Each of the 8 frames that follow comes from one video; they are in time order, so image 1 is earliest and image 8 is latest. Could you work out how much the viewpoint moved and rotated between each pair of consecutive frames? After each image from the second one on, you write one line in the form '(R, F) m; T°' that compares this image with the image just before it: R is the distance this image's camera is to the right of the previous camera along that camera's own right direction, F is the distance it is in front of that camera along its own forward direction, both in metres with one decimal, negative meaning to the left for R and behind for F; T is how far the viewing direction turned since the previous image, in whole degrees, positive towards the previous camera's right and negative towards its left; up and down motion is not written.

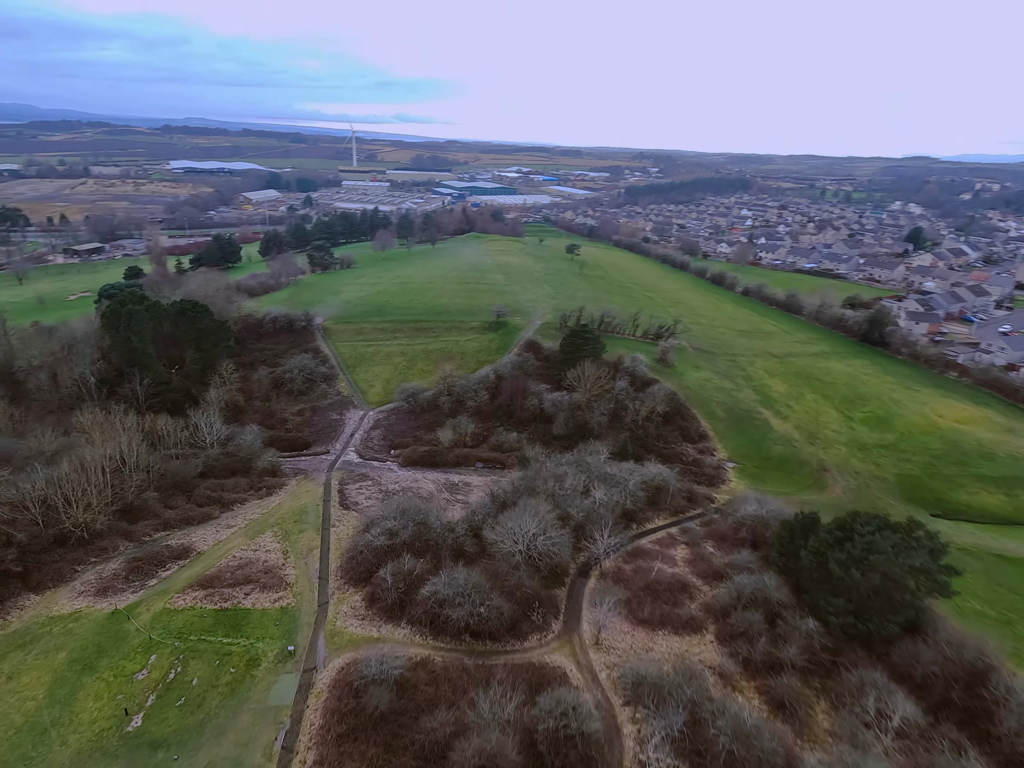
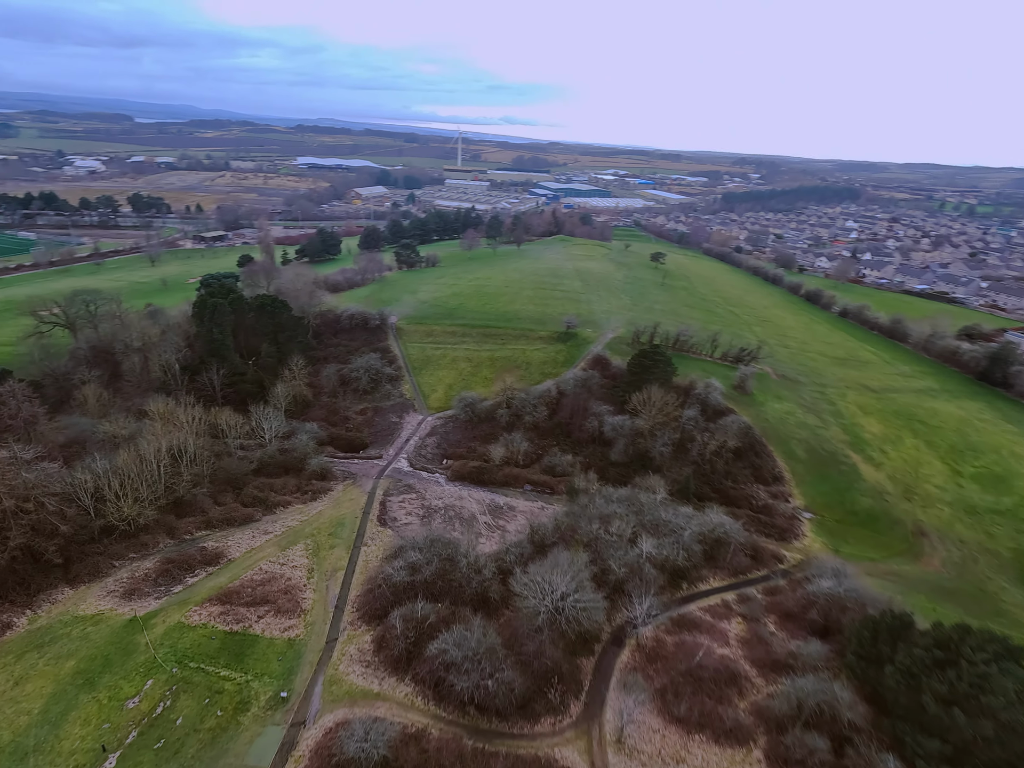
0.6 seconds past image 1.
(+1.4, +2.6) m; -8°
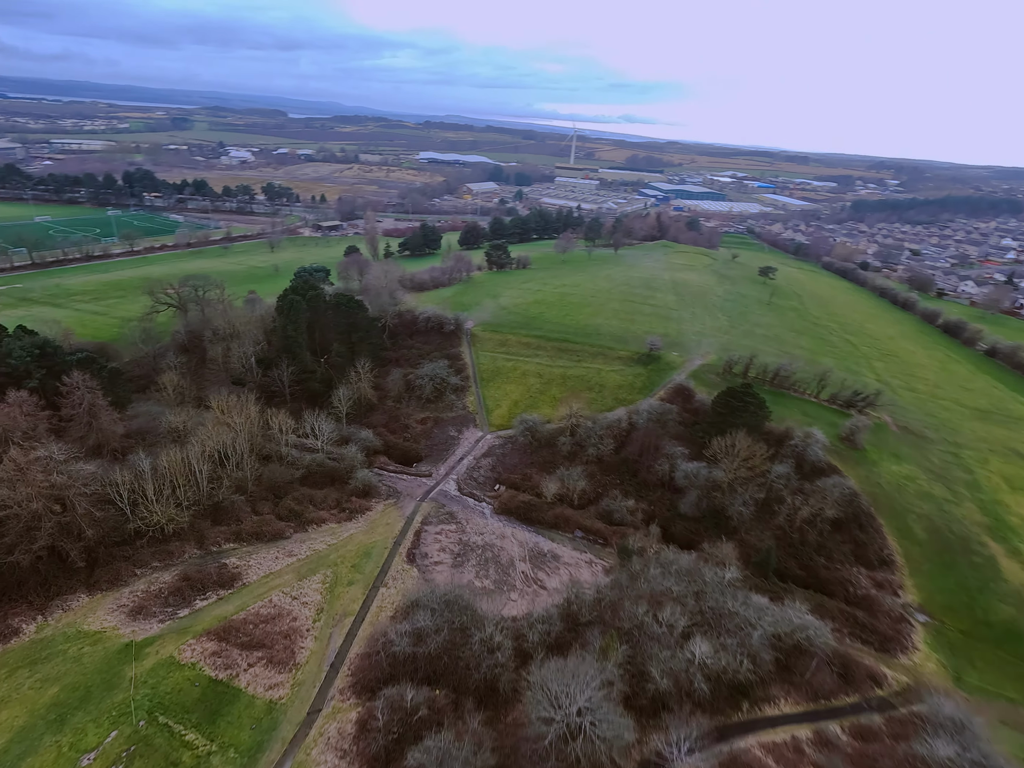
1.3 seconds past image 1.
(+1.8, +4.0) m; -10°
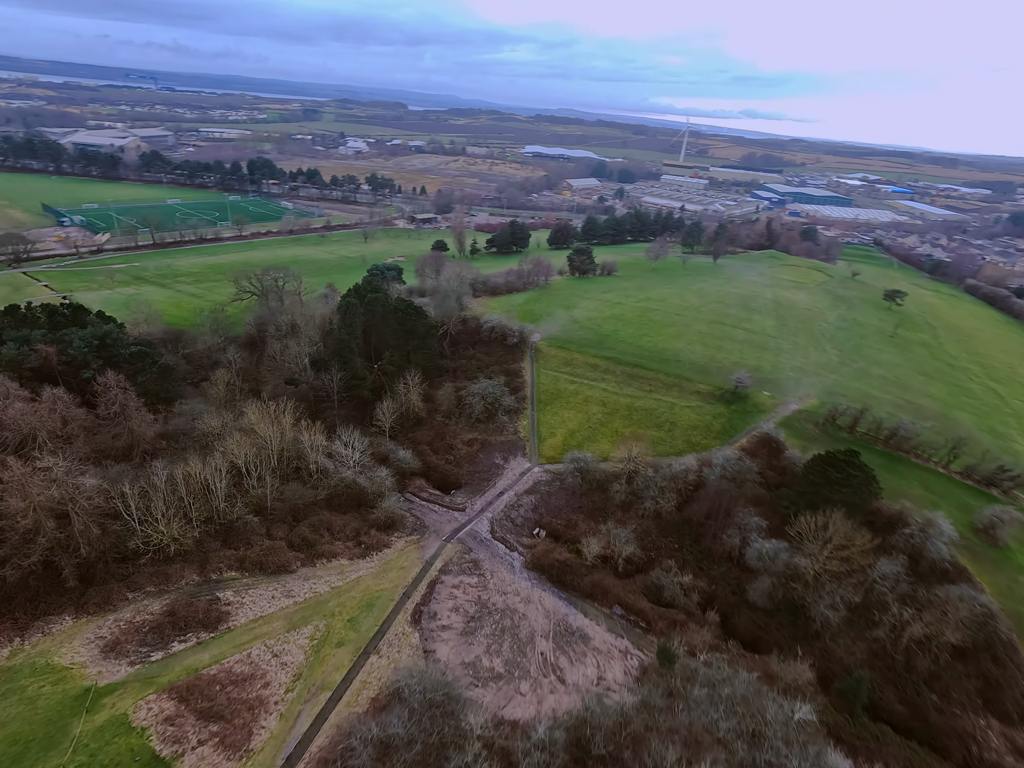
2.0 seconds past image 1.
(+2.2, +4.8) m; -9°
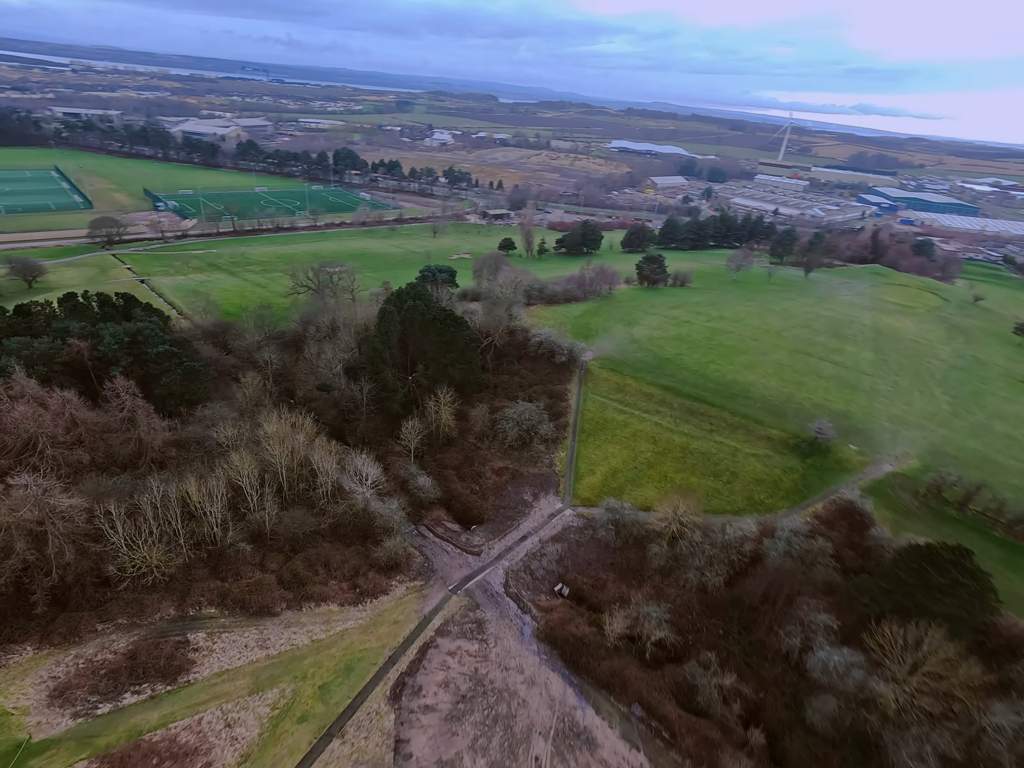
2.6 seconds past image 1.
(+2.2, +4.4) m; -8°
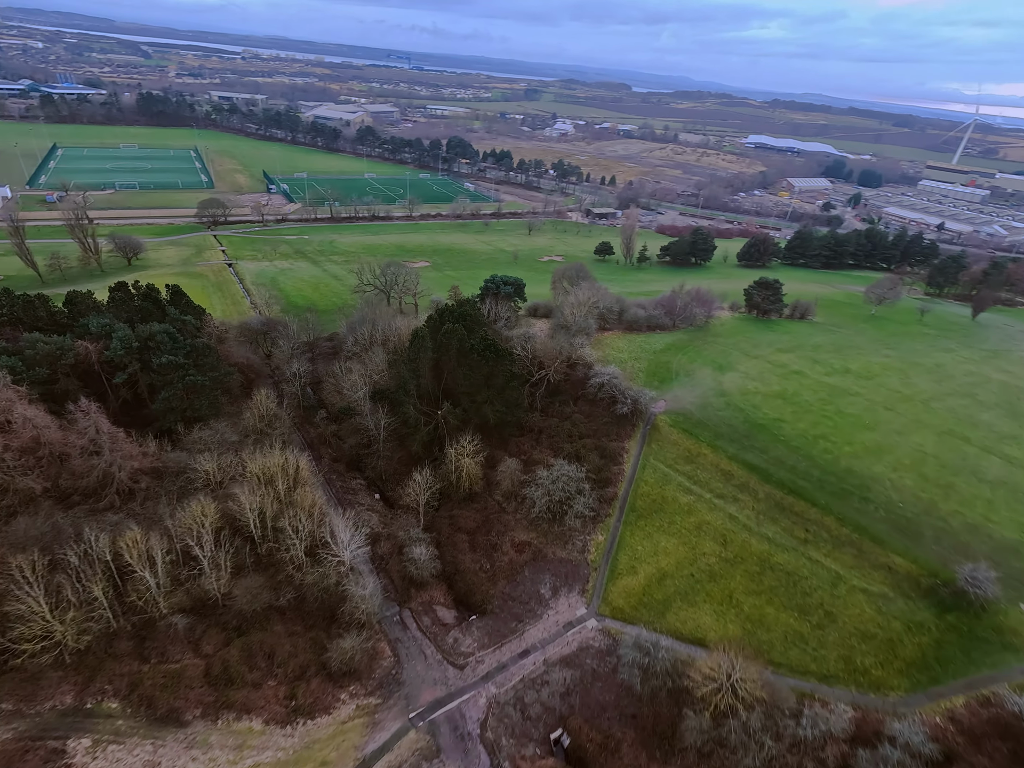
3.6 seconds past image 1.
(+3.6, +7.9) m; -11°
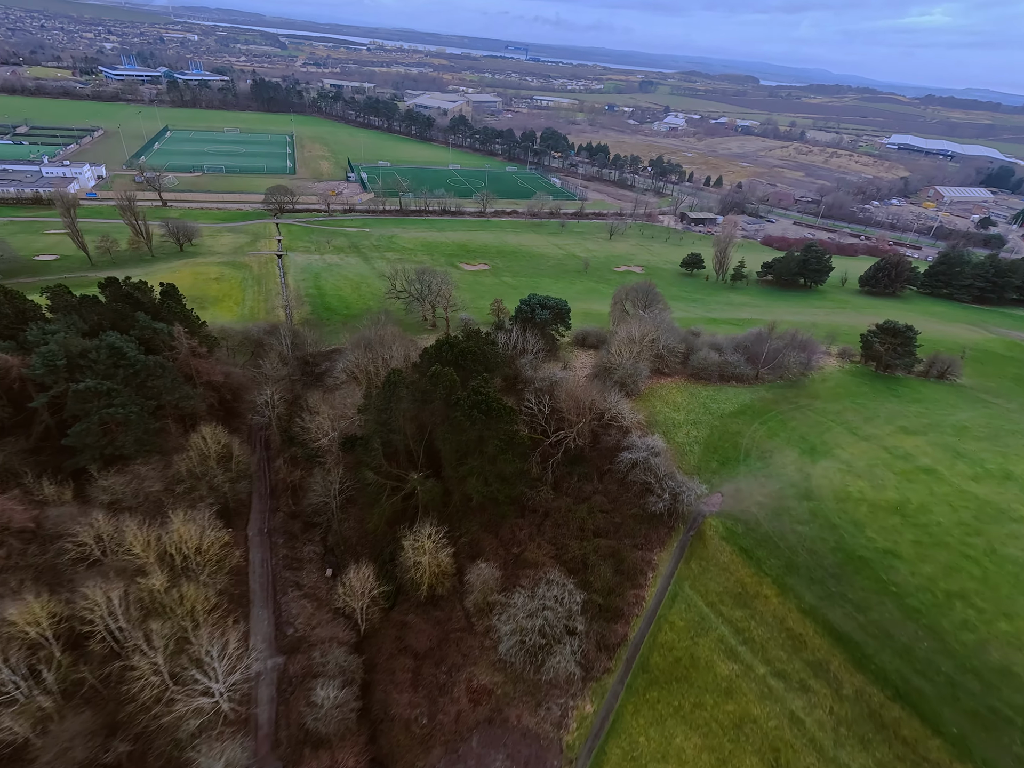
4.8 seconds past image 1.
(+4.5, +9.8) m; -9°
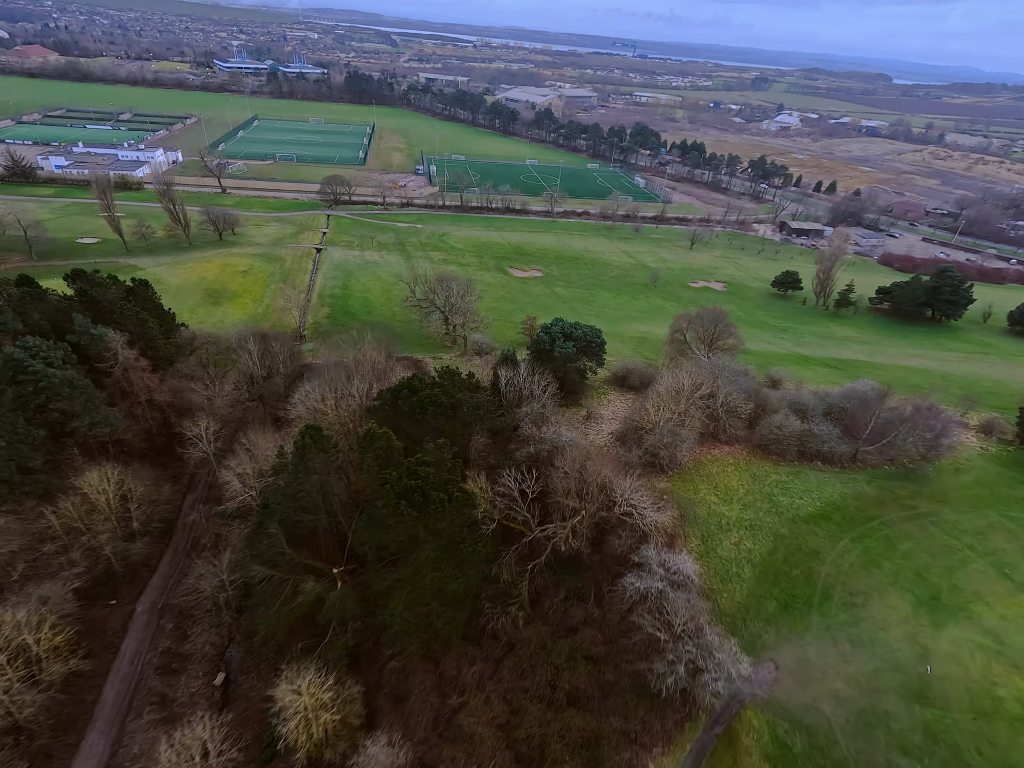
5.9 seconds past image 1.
(+4.3, +9.4) m; -8°
